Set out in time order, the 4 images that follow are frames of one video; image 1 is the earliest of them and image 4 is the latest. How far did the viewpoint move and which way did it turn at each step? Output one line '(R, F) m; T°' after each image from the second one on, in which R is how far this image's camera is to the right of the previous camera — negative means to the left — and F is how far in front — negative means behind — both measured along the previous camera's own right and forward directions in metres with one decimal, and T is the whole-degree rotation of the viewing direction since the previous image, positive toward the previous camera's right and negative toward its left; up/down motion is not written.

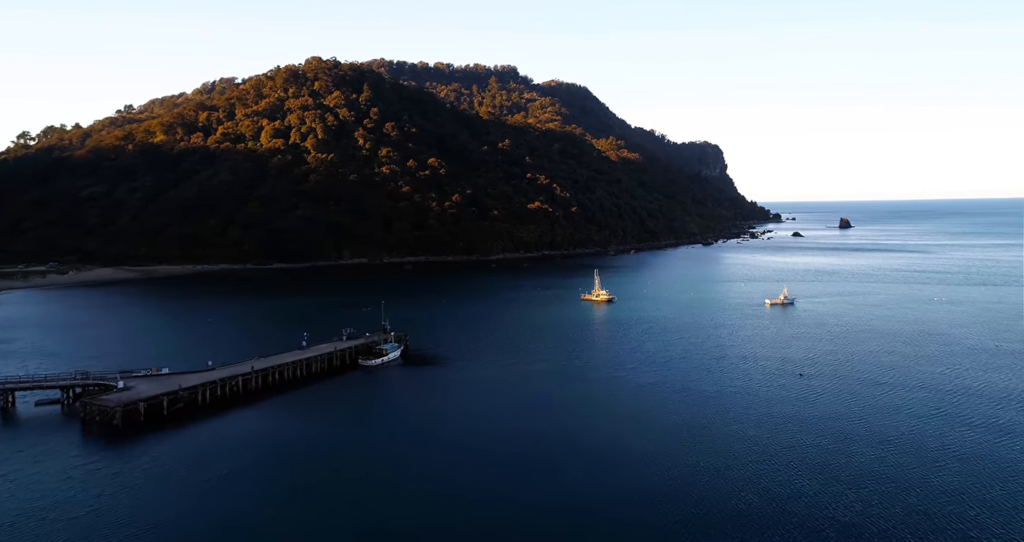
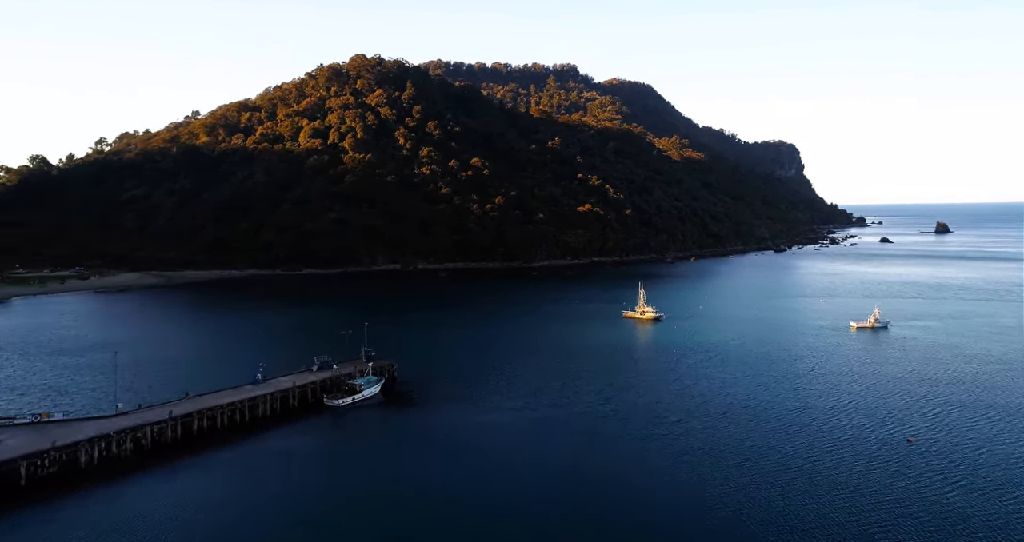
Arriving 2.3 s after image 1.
(+3.2, +10.7) m; -5°
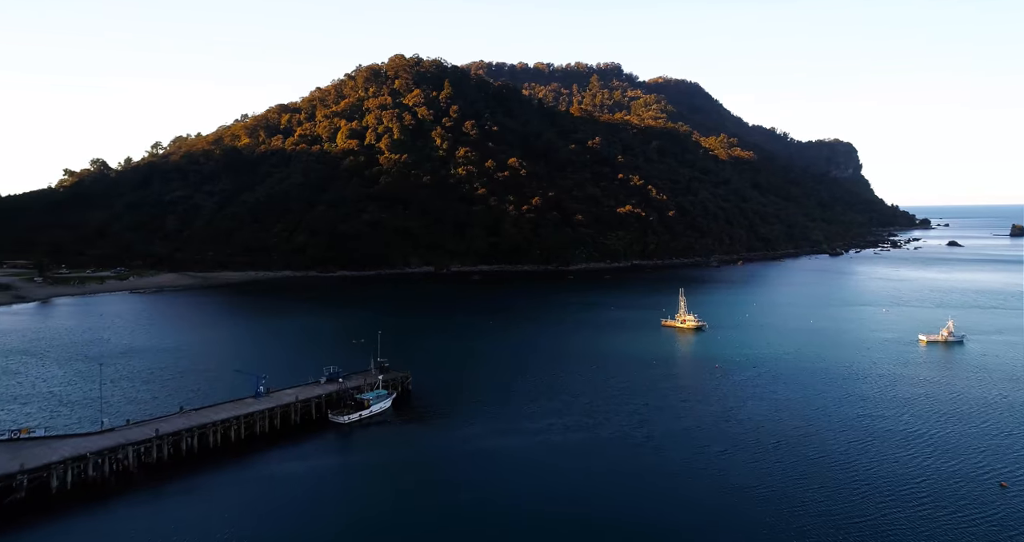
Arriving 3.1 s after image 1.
(+1.0, +3.7) m; -4°
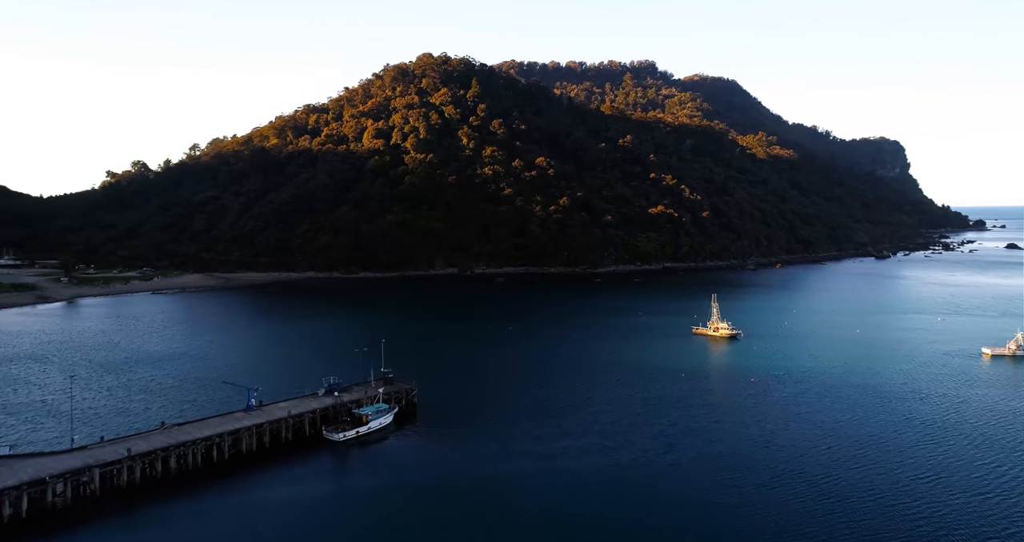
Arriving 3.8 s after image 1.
(+0.9, +3.3) m; -3°
